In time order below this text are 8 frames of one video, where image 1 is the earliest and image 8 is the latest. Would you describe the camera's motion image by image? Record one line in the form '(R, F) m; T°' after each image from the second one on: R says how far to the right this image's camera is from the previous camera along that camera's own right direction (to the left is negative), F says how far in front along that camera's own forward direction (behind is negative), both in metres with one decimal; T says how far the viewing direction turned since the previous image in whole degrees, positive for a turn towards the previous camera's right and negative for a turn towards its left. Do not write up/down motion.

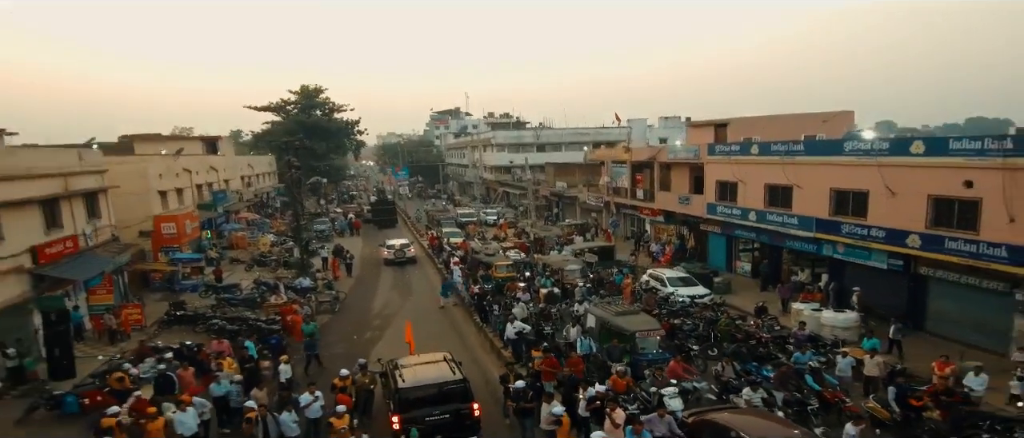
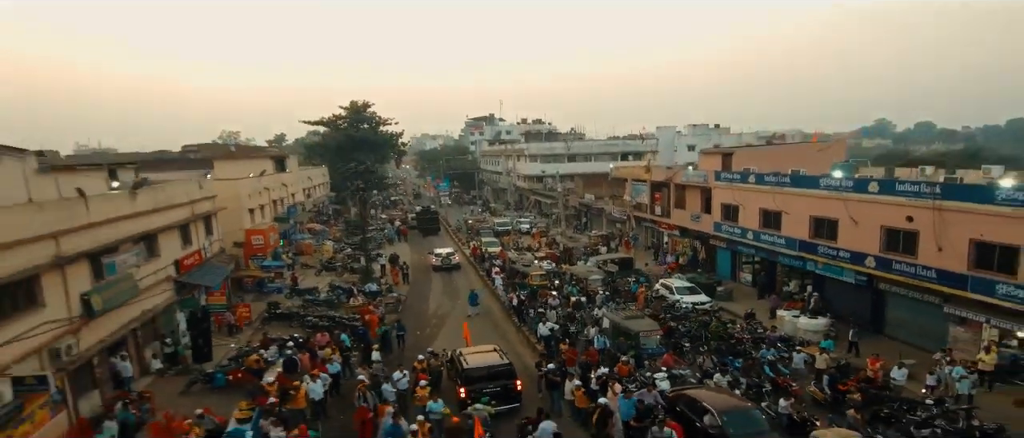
(0.0, -2.9) m; -3°
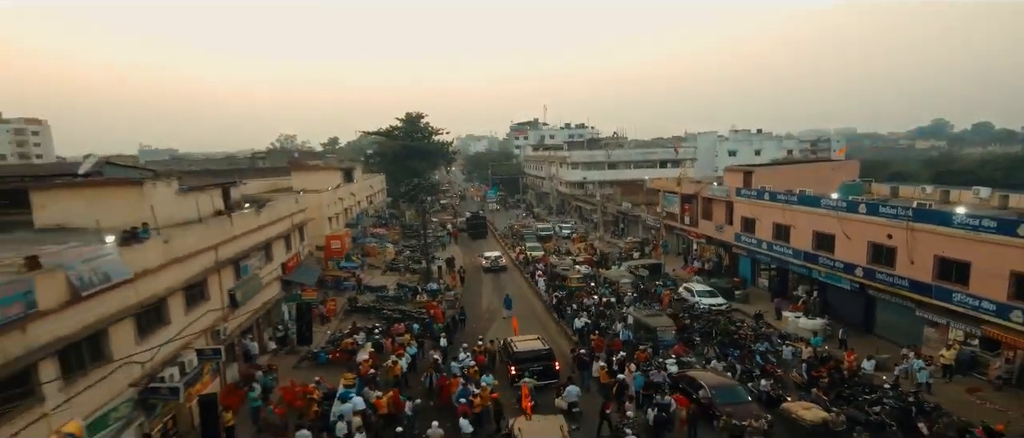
(0.0, -2.9) m; -4°
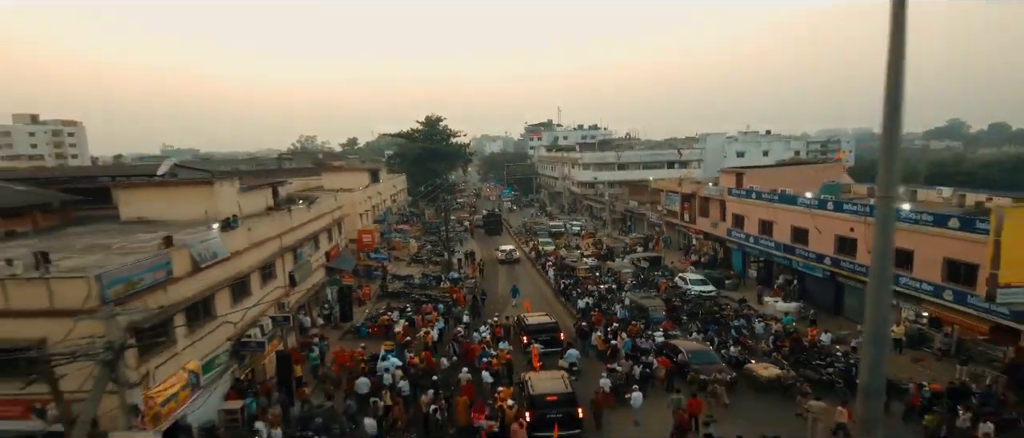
(0.0, -2.5) m; -1°
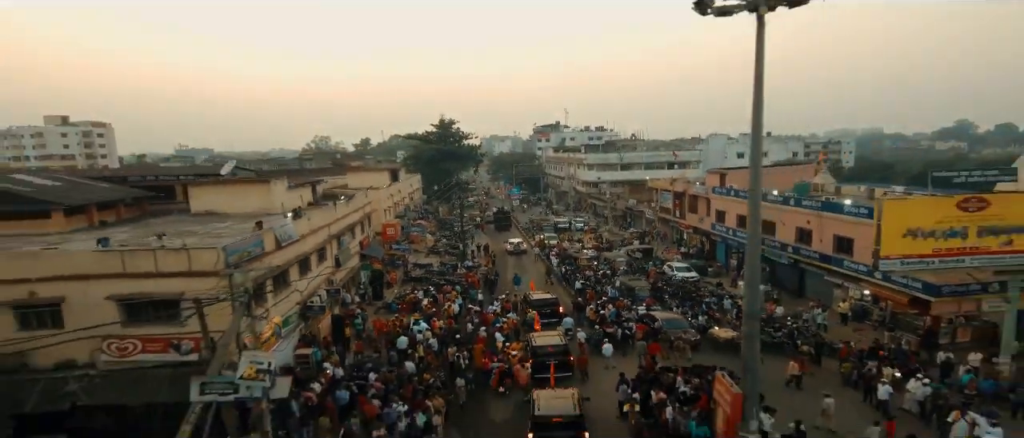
(0.0, -3.2) m; -1°
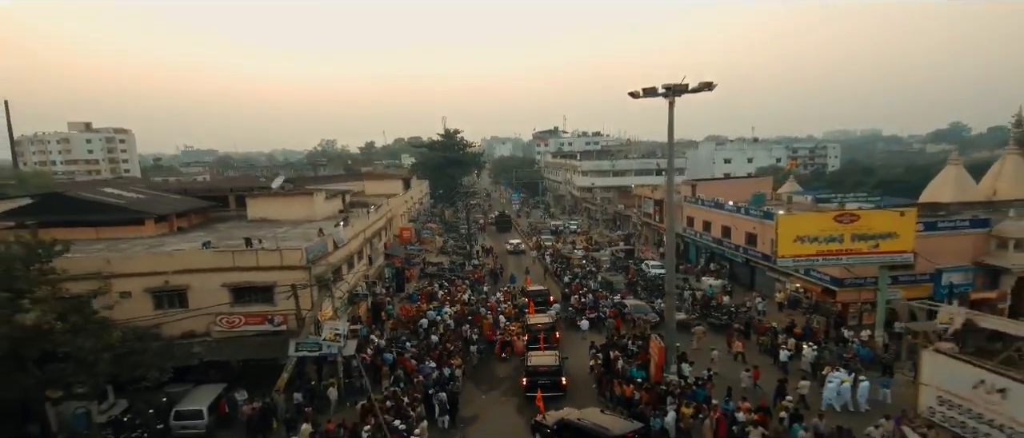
(0.0, -4.6) m; 0°
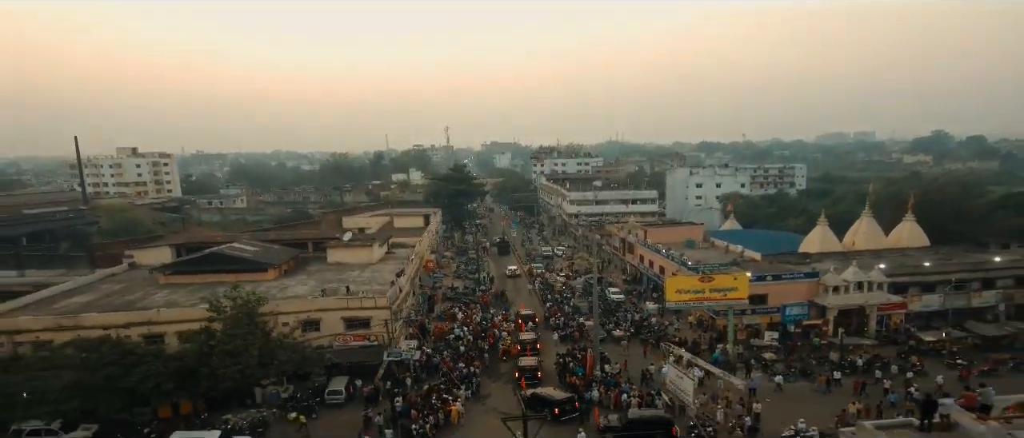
(+0.1, -11.5) m; 0°
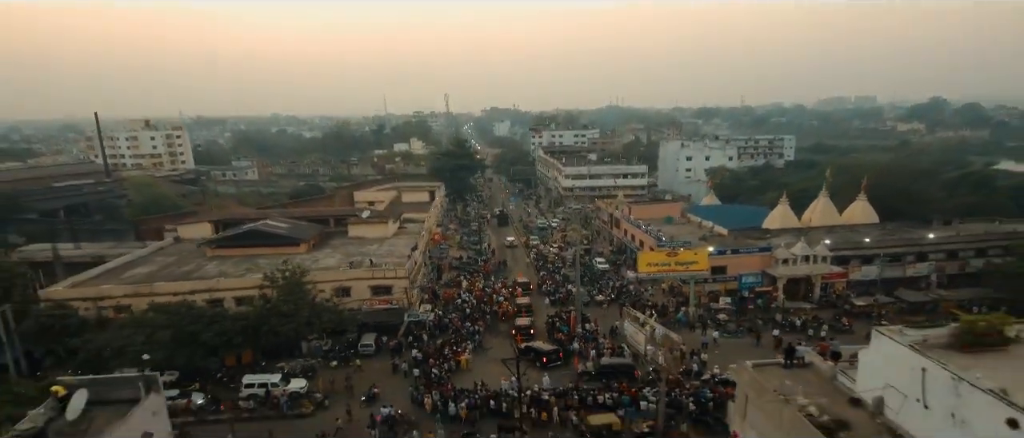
(+0.1, -5.4) m; 0°
